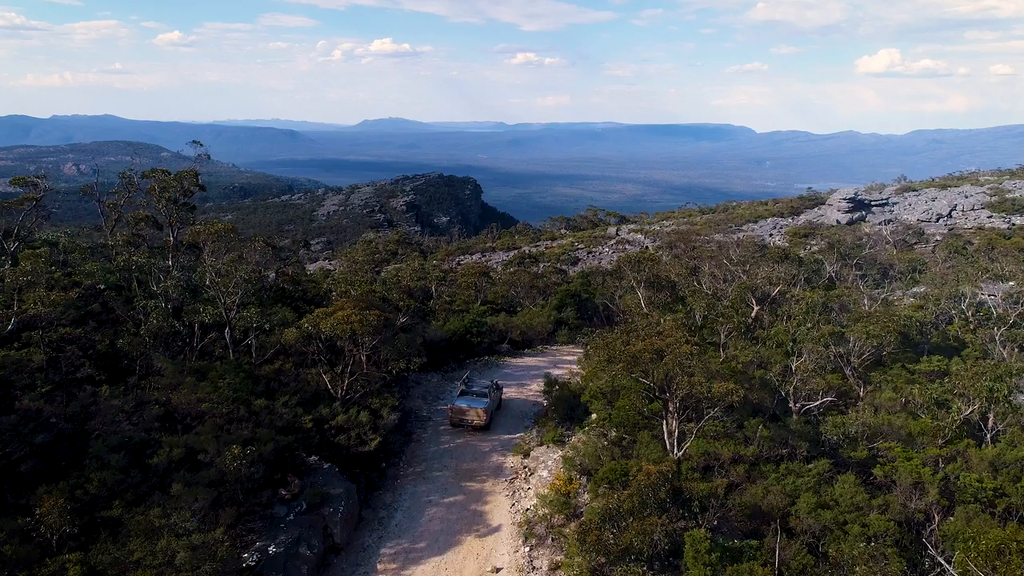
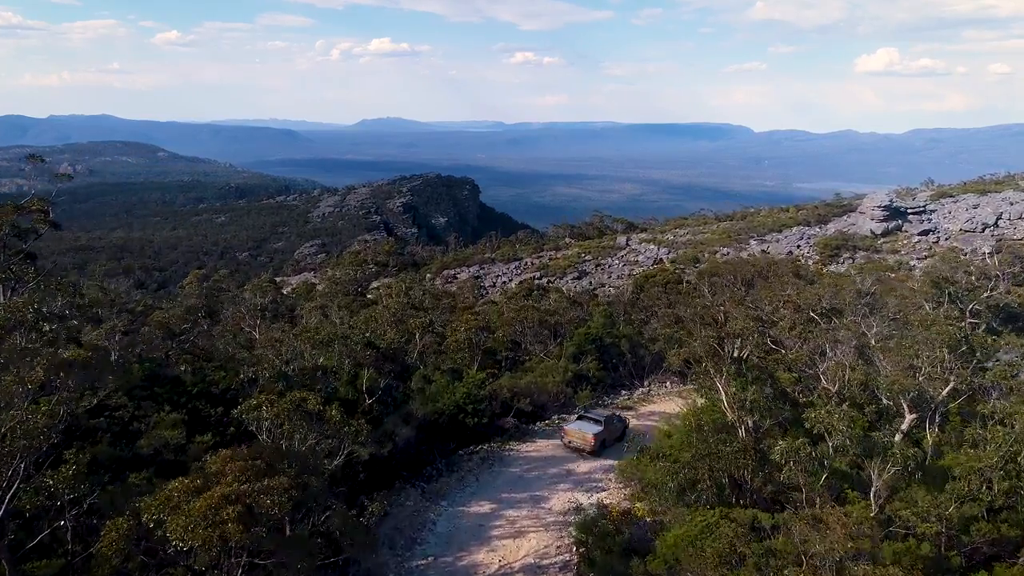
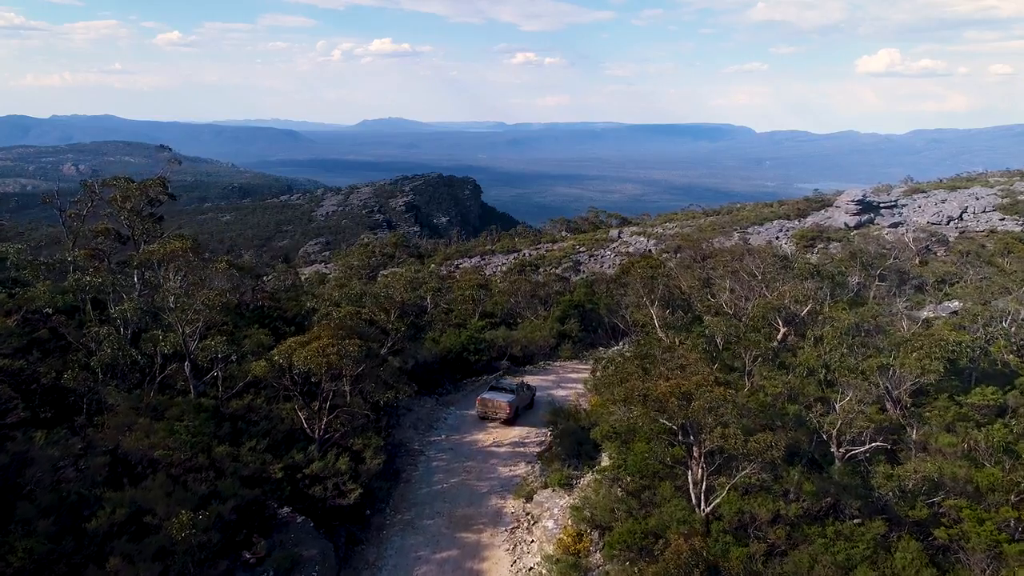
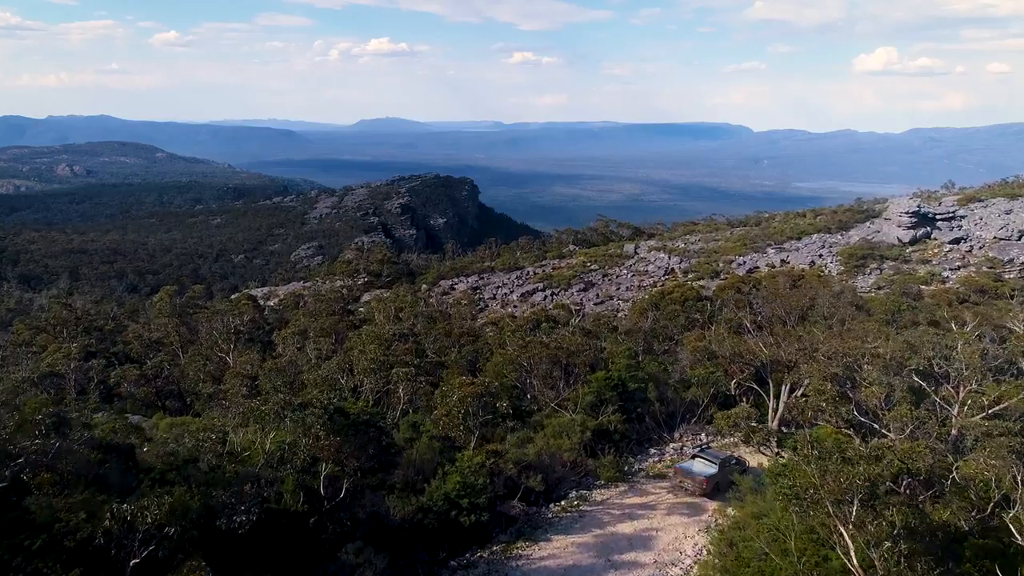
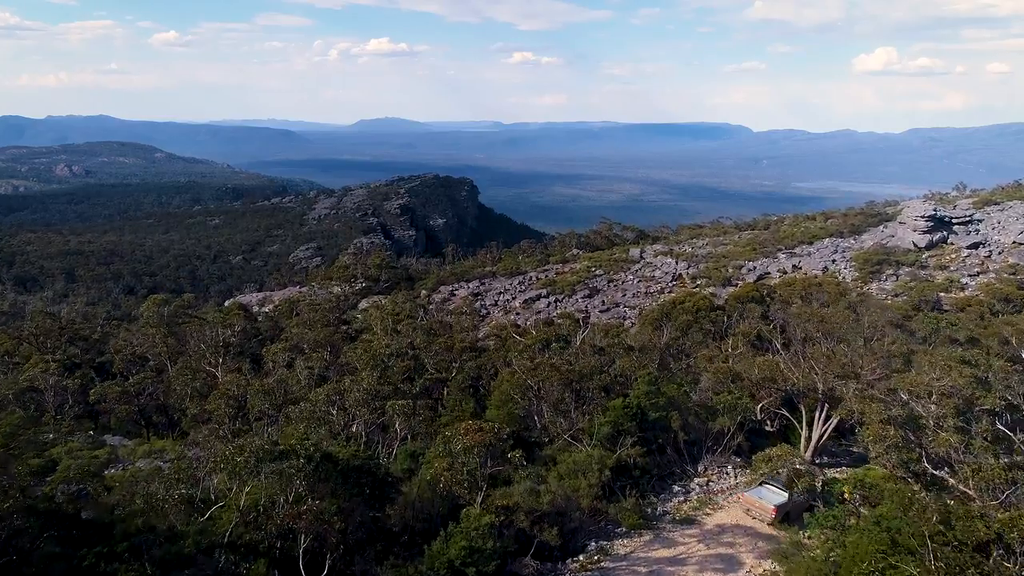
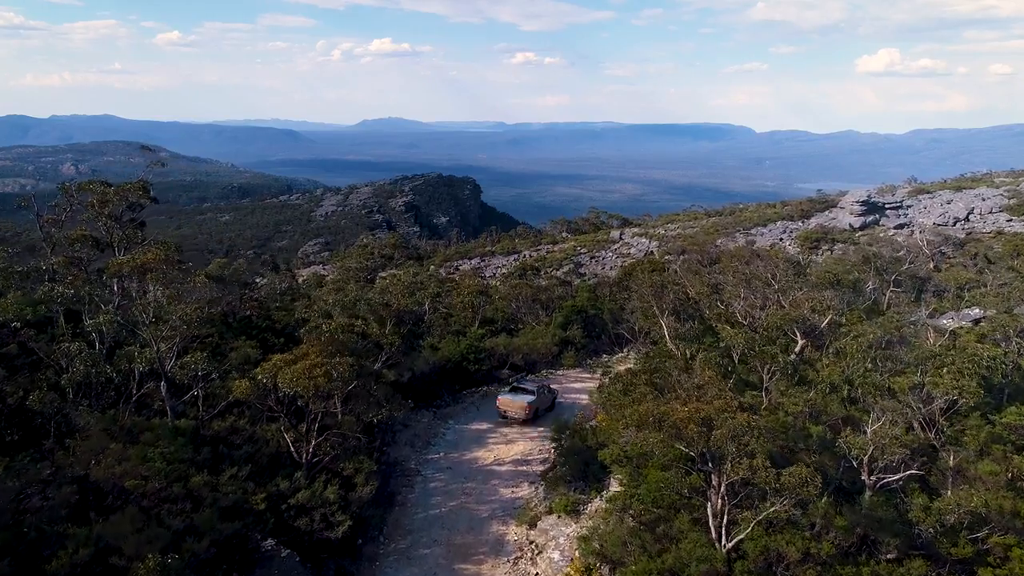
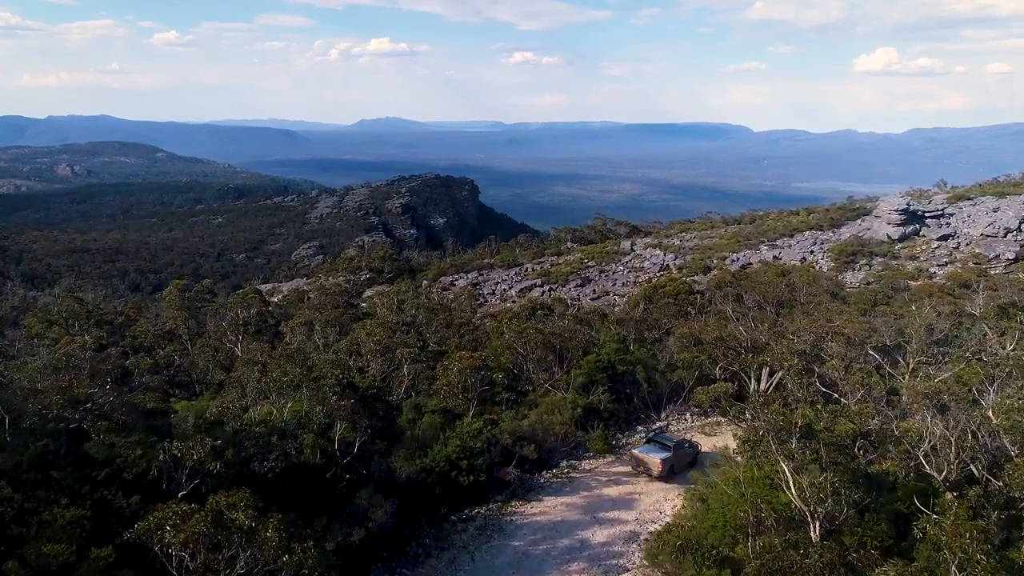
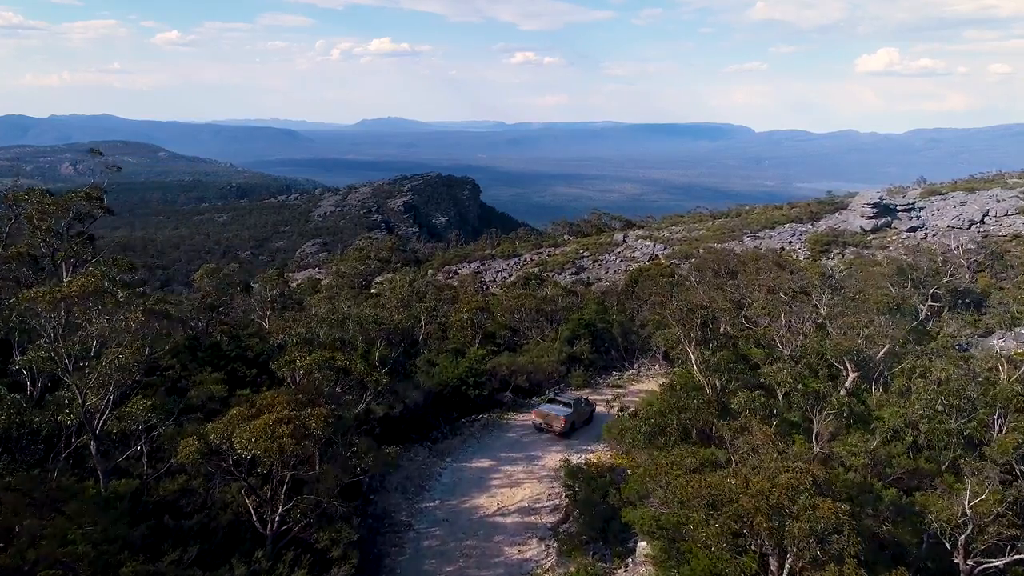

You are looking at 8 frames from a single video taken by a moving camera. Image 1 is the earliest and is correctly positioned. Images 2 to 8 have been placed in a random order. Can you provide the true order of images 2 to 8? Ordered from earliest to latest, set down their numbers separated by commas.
3, 6, 8, 2, 7, 4, 5
